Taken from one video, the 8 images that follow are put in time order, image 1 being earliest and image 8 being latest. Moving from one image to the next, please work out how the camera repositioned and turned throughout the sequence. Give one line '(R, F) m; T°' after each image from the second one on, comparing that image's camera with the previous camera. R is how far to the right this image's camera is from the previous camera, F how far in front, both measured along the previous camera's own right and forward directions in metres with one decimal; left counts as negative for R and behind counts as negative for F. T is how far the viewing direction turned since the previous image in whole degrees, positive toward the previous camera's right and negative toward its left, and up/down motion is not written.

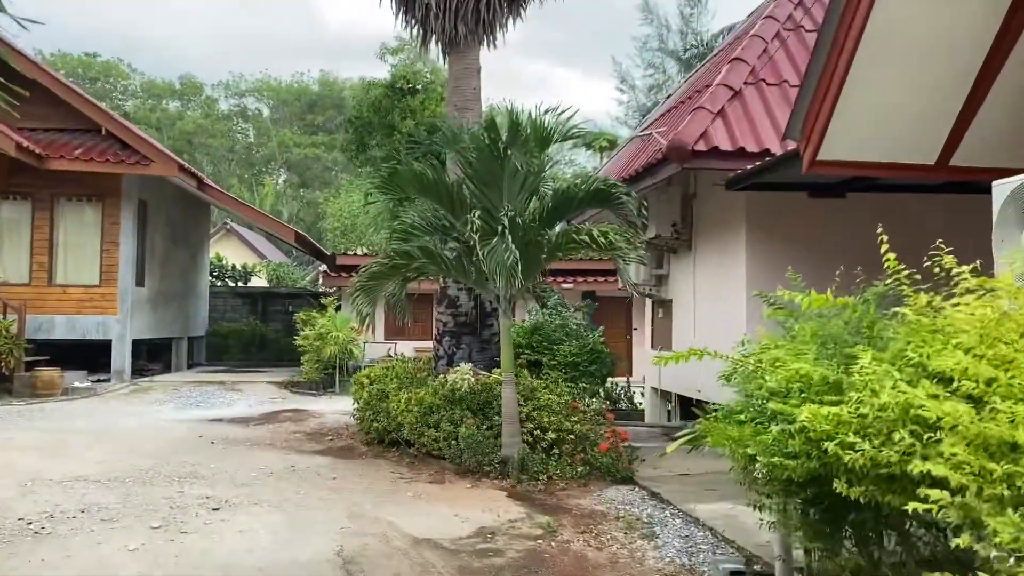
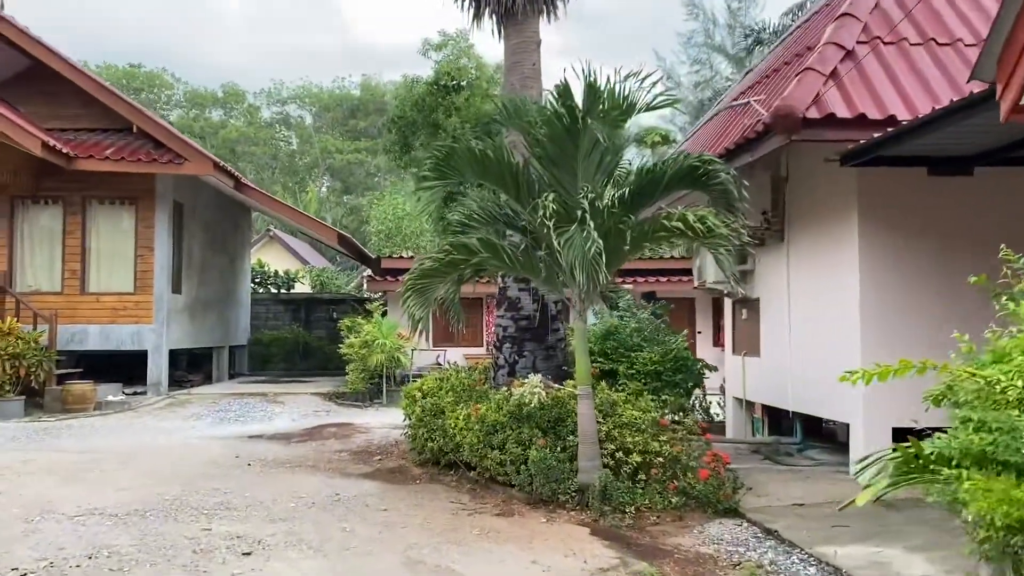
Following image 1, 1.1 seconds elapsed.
(-0.2, +1.0) m; -3°
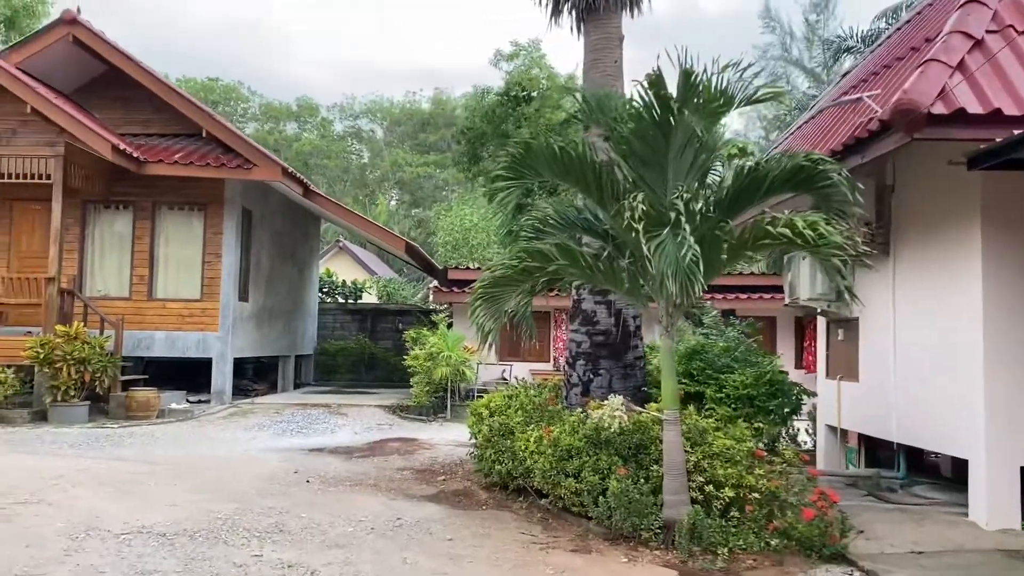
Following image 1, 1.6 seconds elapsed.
(-0.1, +0.5) m; -4°
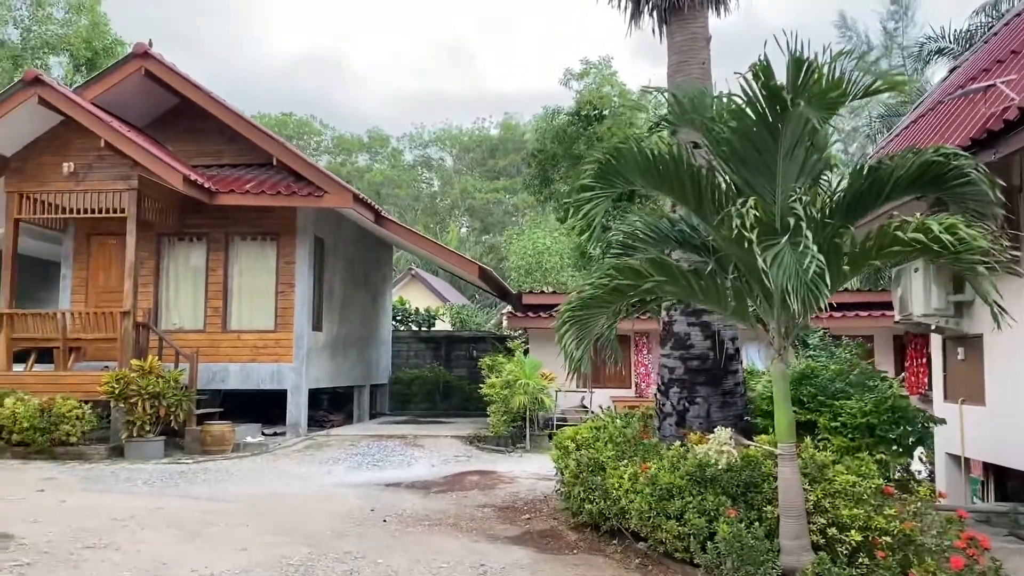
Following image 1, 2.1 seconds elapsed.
(-0.1, +0.5) m; -5°
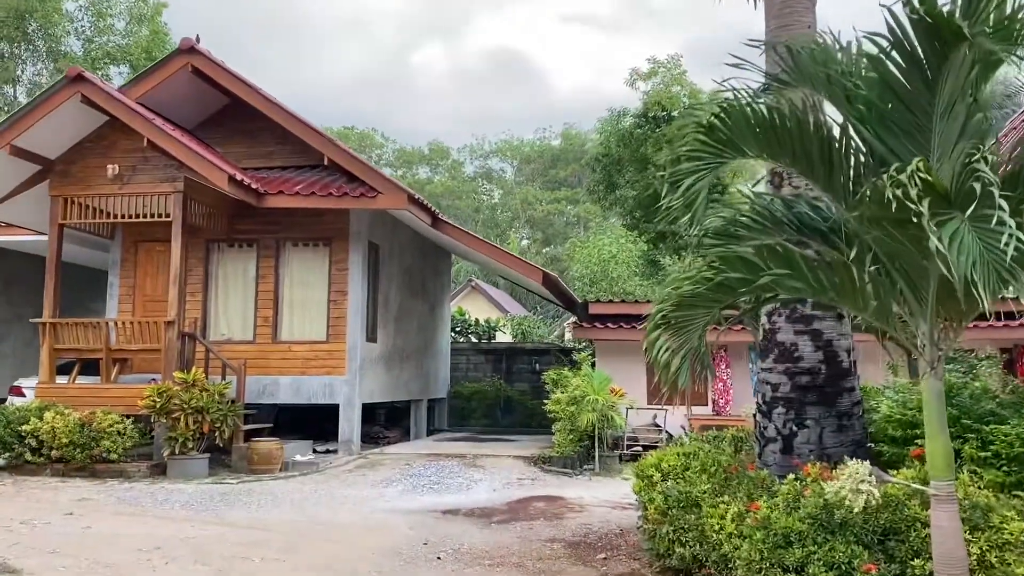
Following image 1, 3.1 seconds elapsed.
(-0.1, +0.9) m; -4°
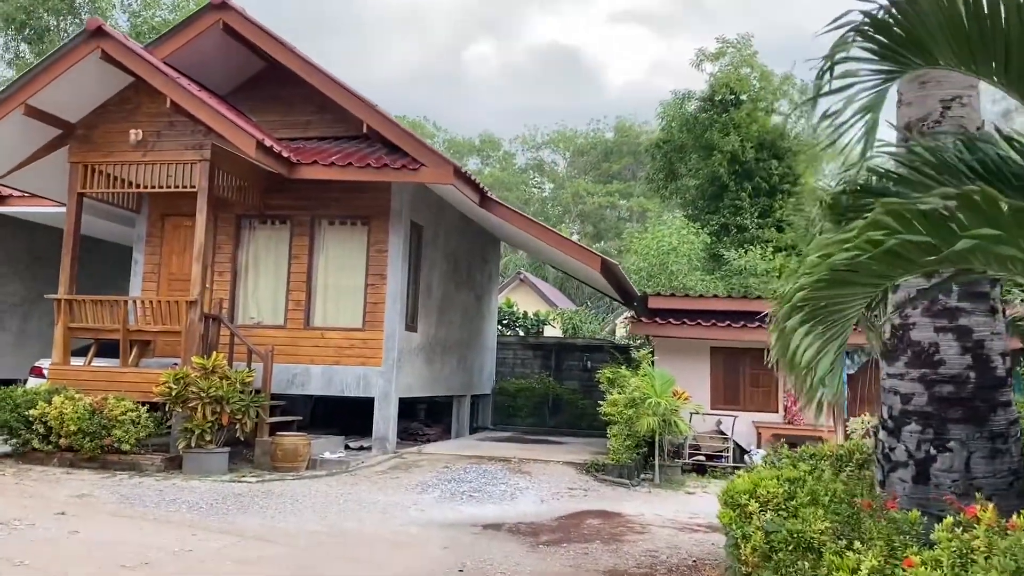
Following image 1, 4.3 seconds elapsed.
(-0.1, +1.1) m; -3°
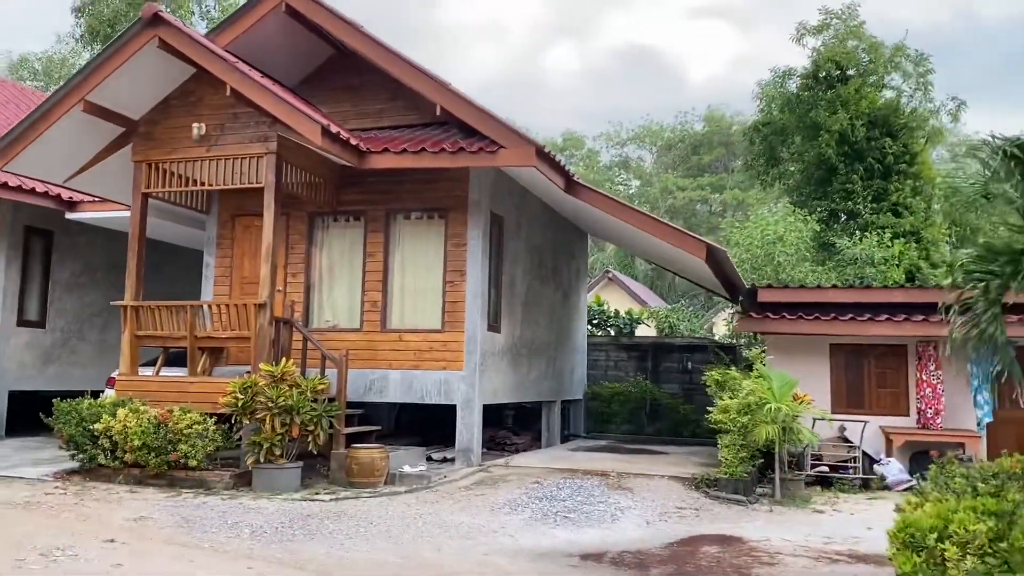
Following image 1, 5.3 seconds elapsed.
(-0.1, +1.0) m; -6°
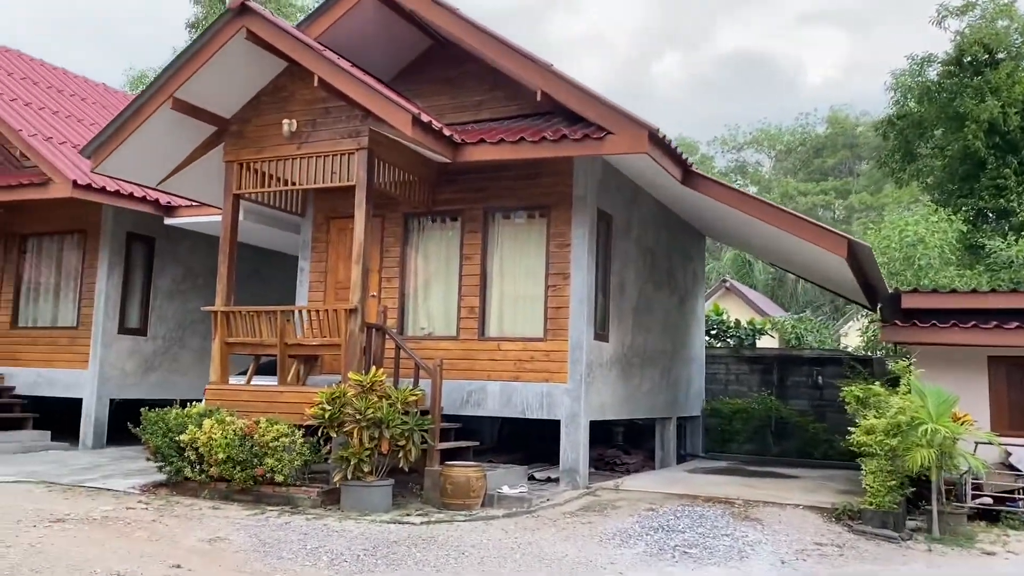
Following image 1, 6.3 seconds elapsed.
(0.0, +0.9) m; -7°
